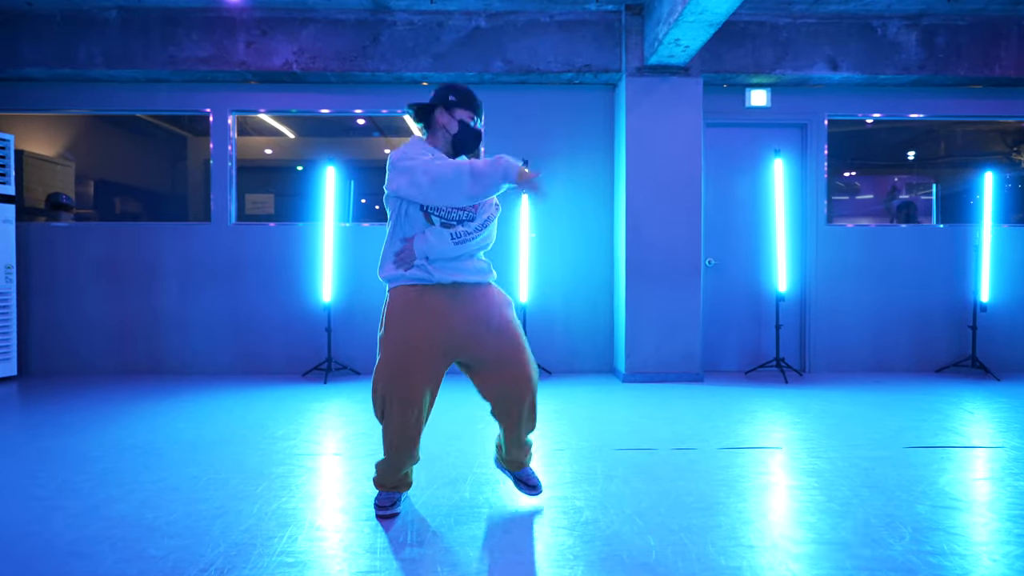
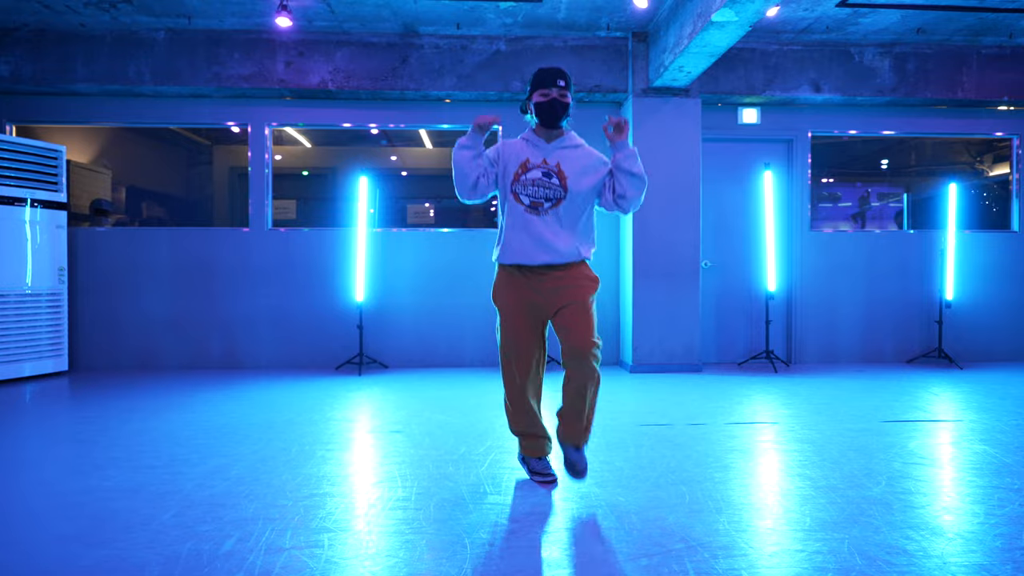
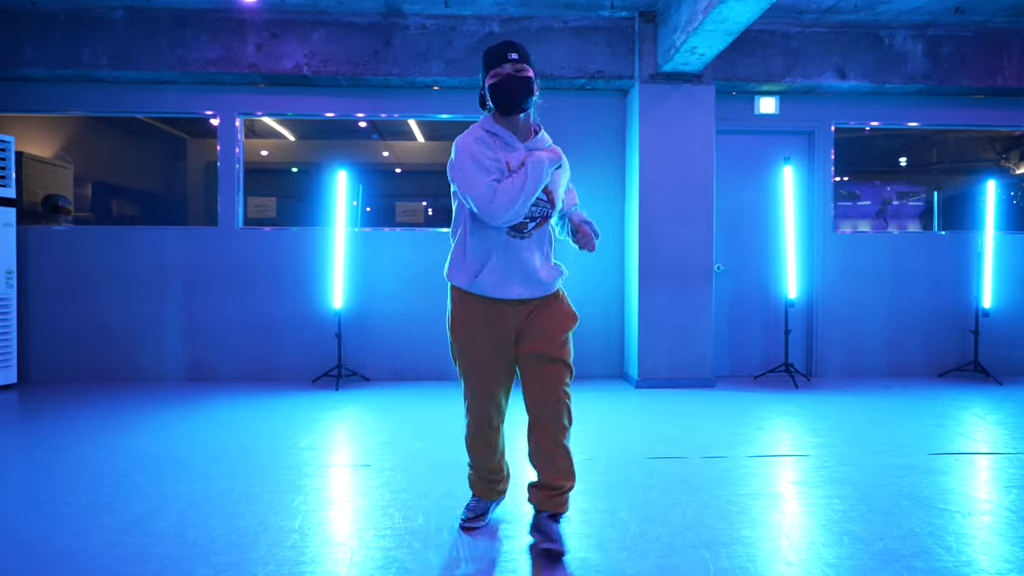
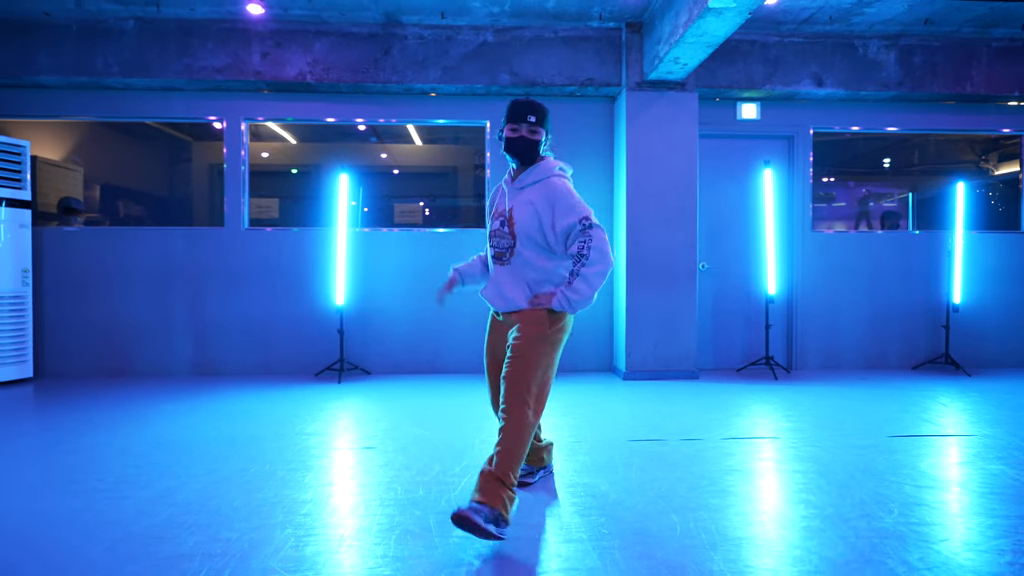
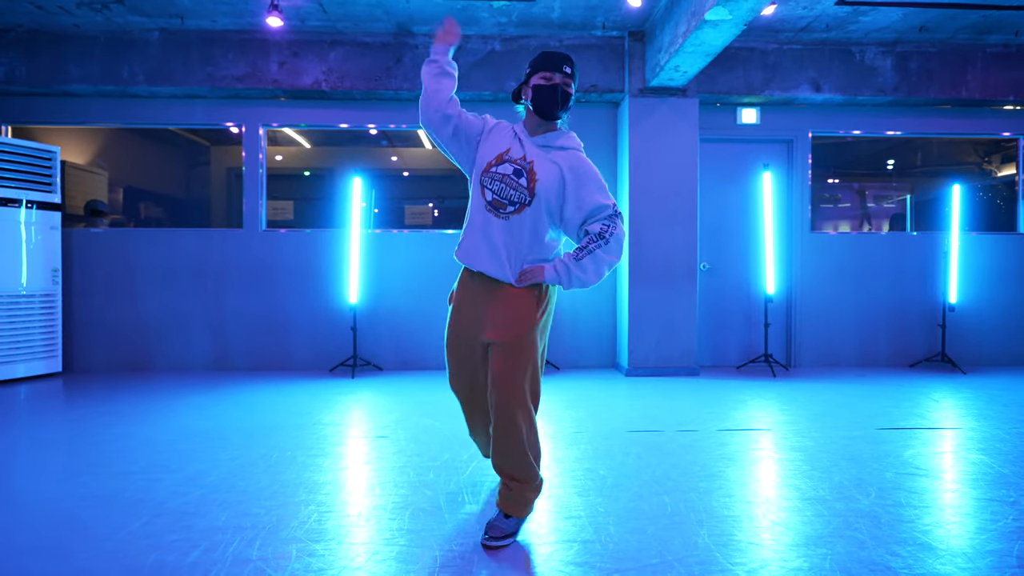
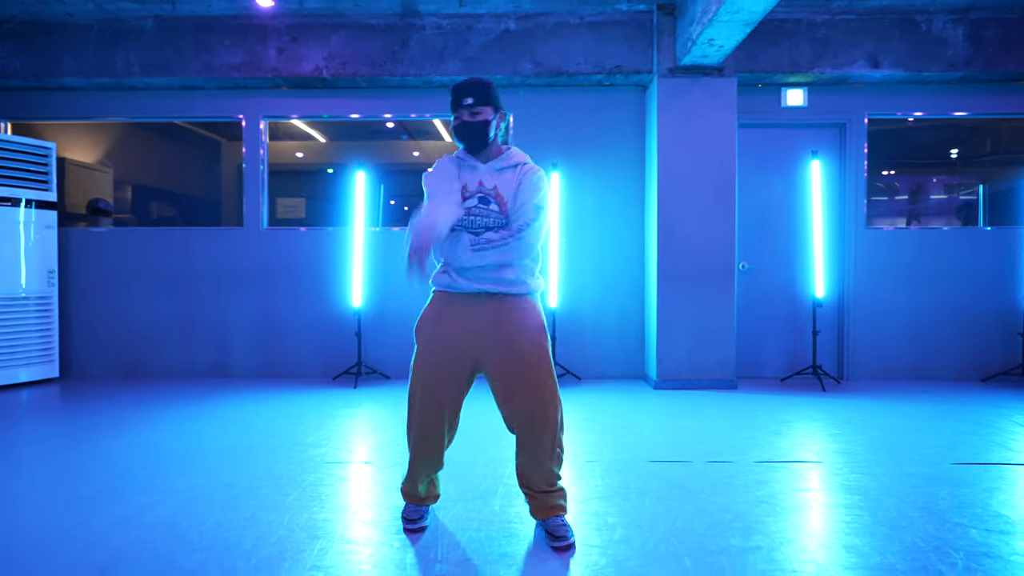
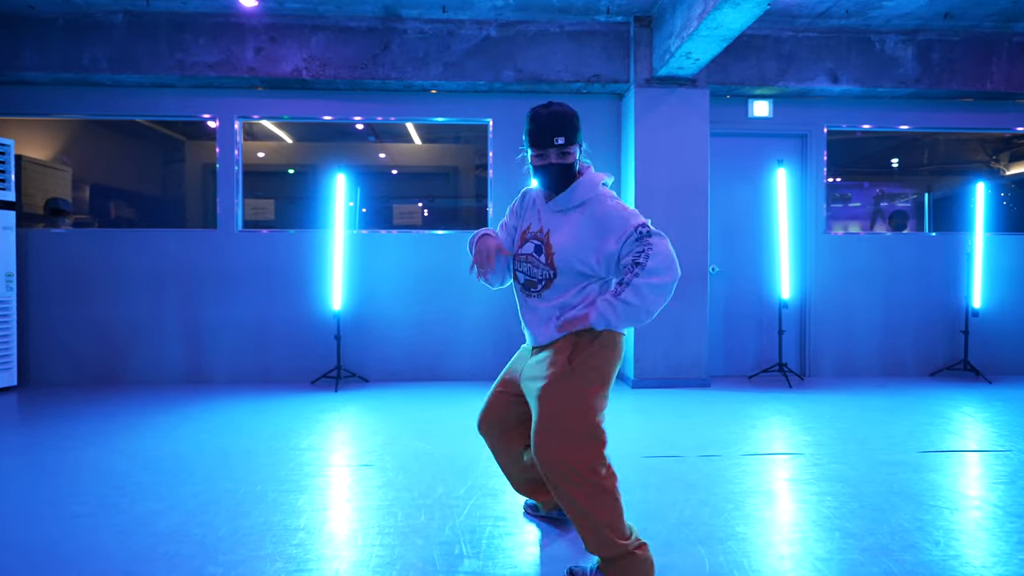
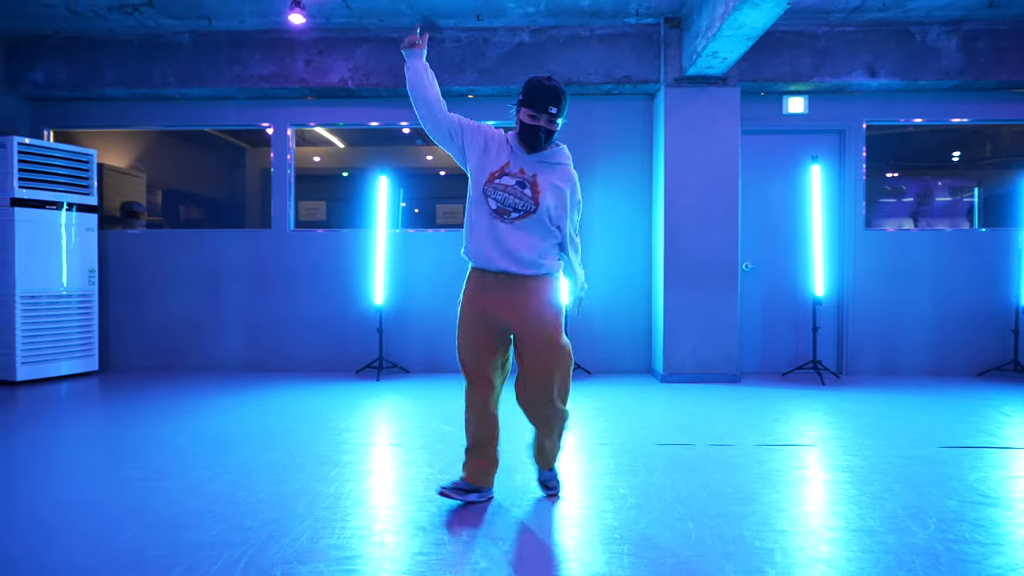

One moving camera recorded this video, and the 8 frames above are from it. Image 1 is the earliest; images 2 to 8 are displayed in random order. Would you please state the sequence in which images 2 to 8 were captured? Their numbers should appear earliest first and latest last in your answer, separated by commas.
6, 8, 3, 2, 7, 4, 5
